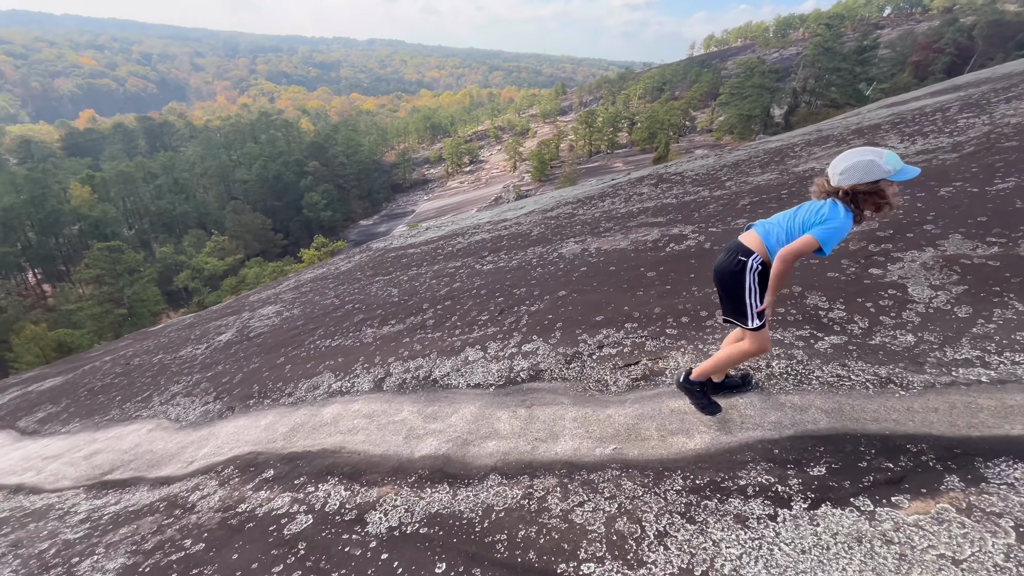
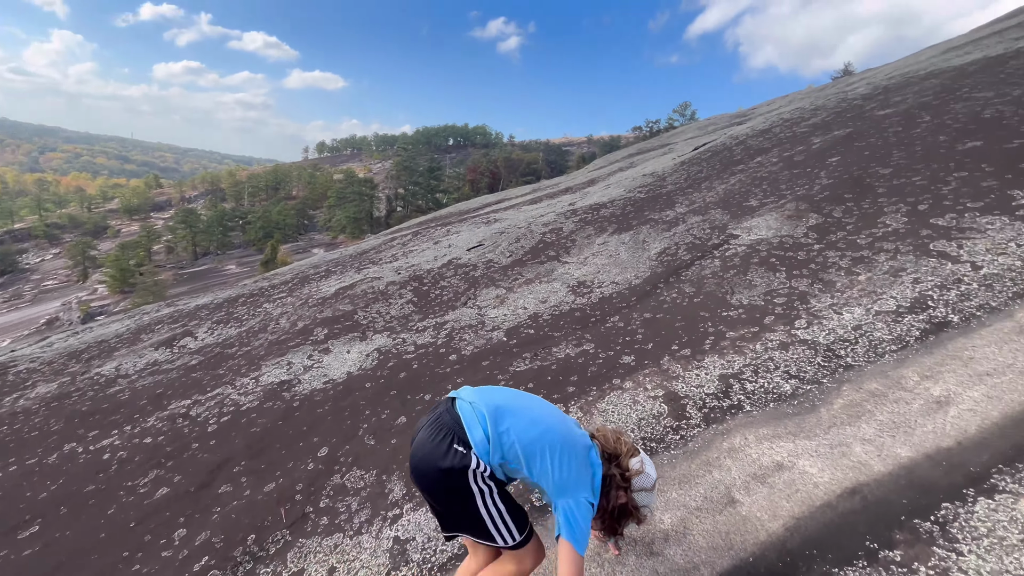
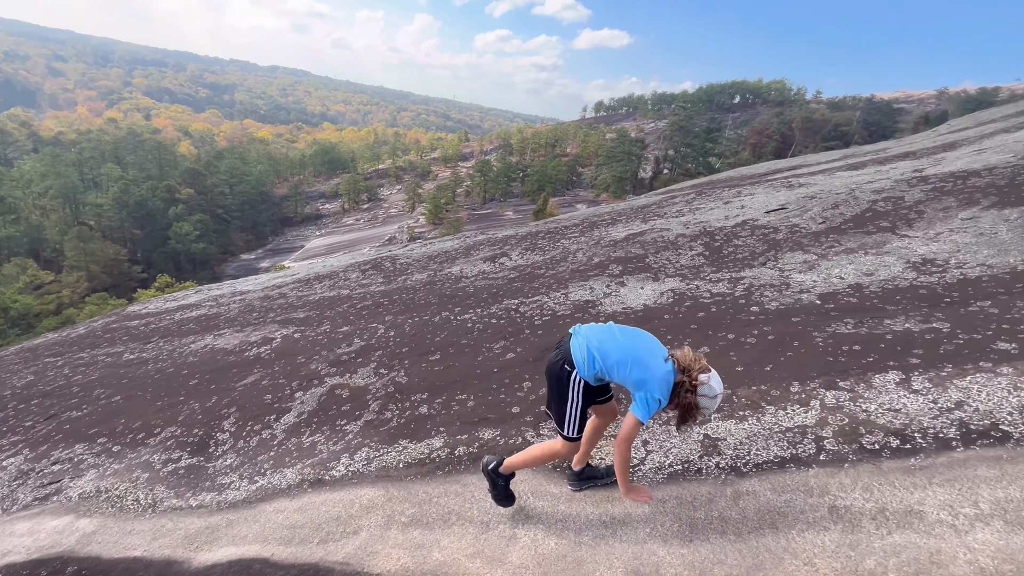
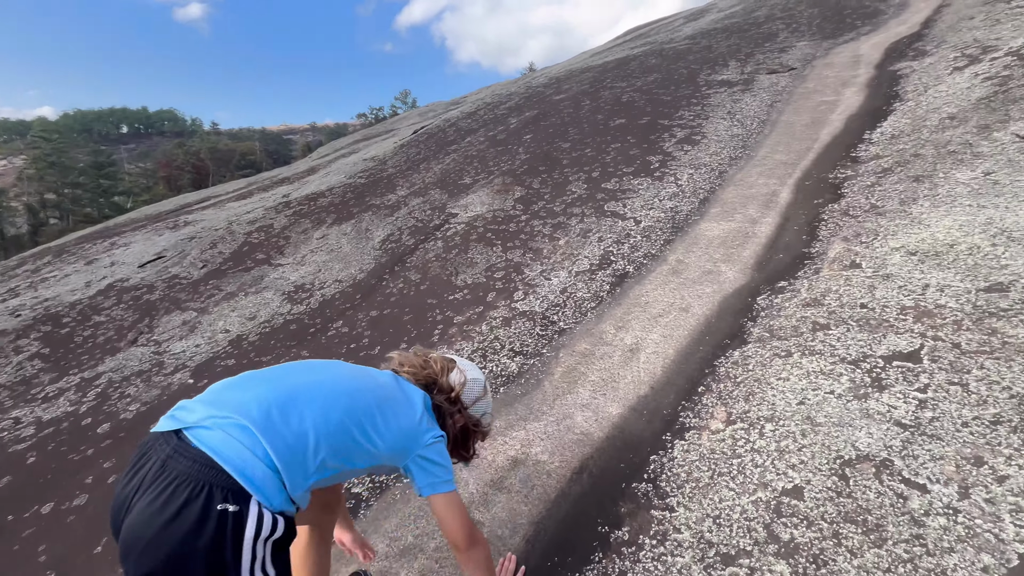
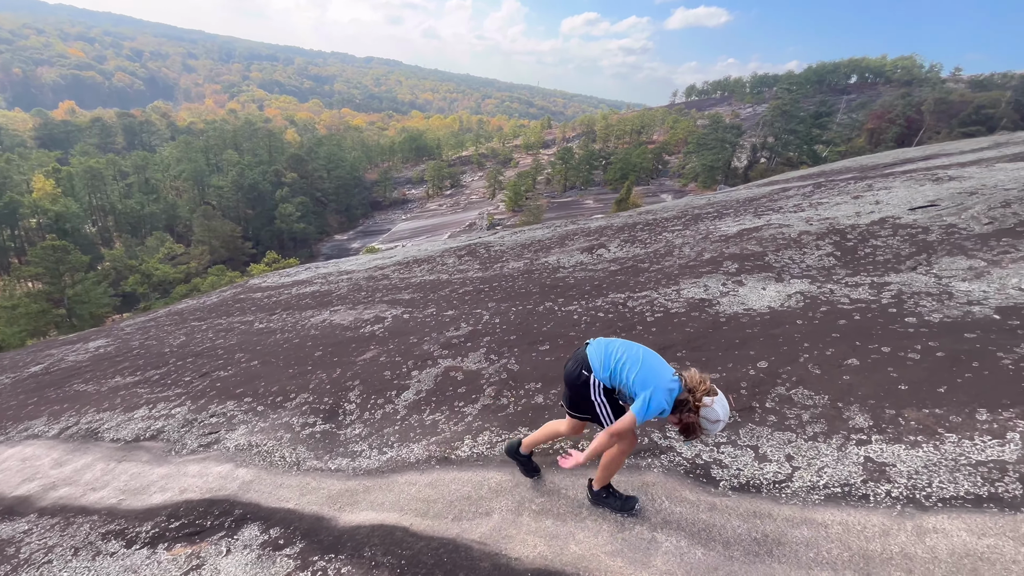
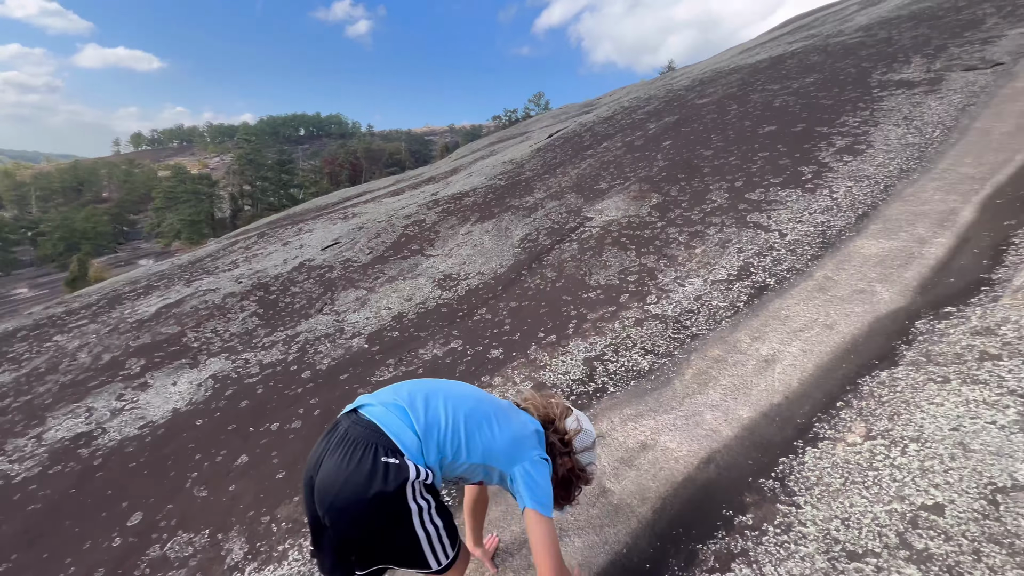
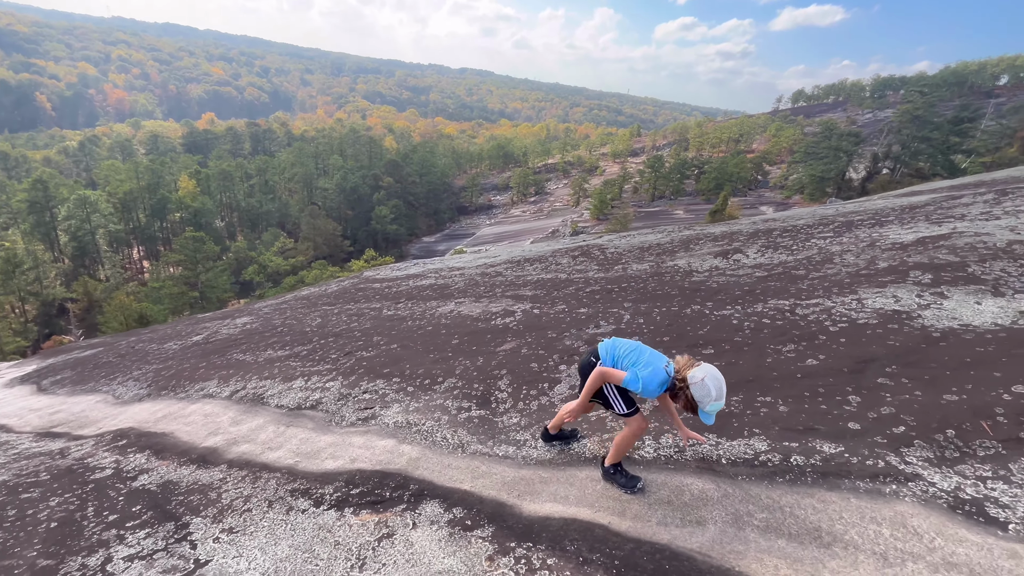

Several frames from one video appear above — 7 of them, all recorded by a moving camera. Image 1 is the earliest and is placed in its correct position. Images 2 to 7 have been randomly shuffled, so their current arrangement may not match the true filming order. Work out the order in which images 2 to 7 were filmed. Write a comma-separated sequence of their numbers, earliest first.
7, 5, 3, 2, 6, 4
